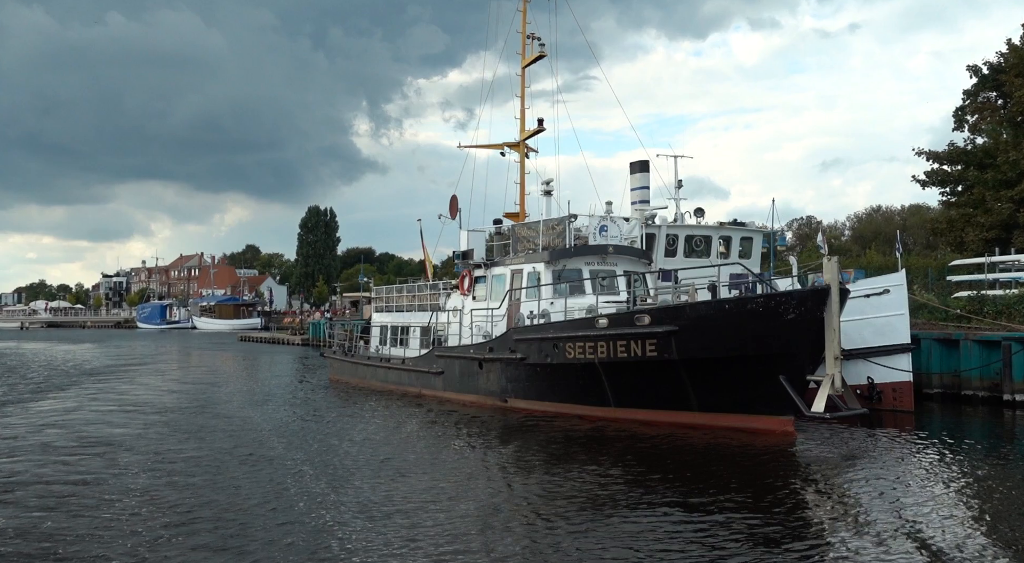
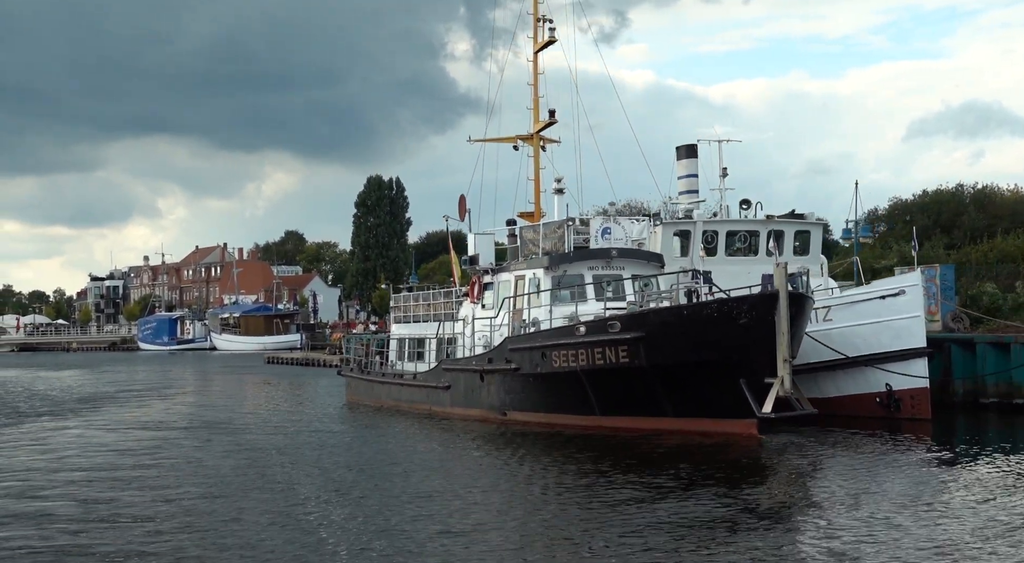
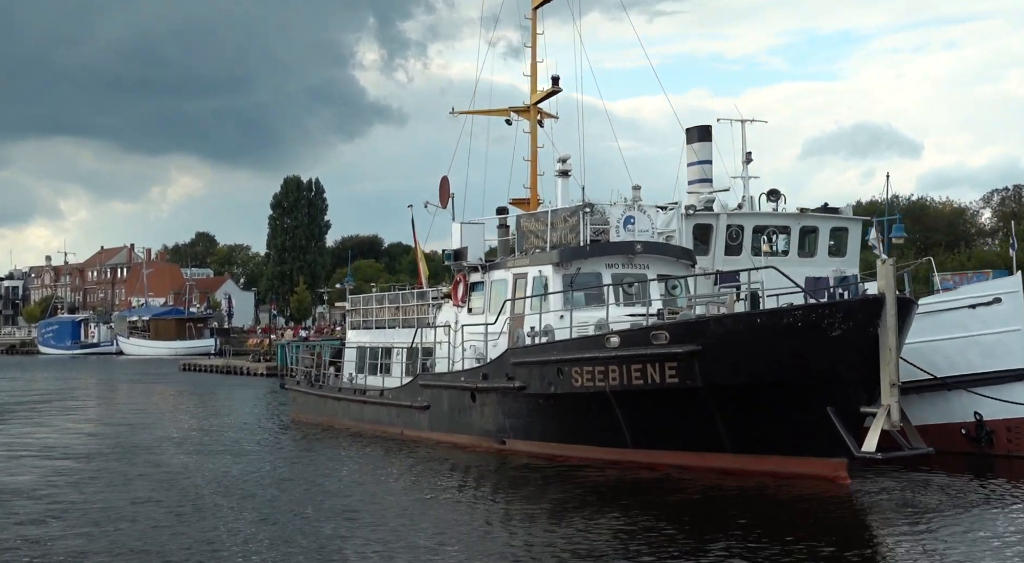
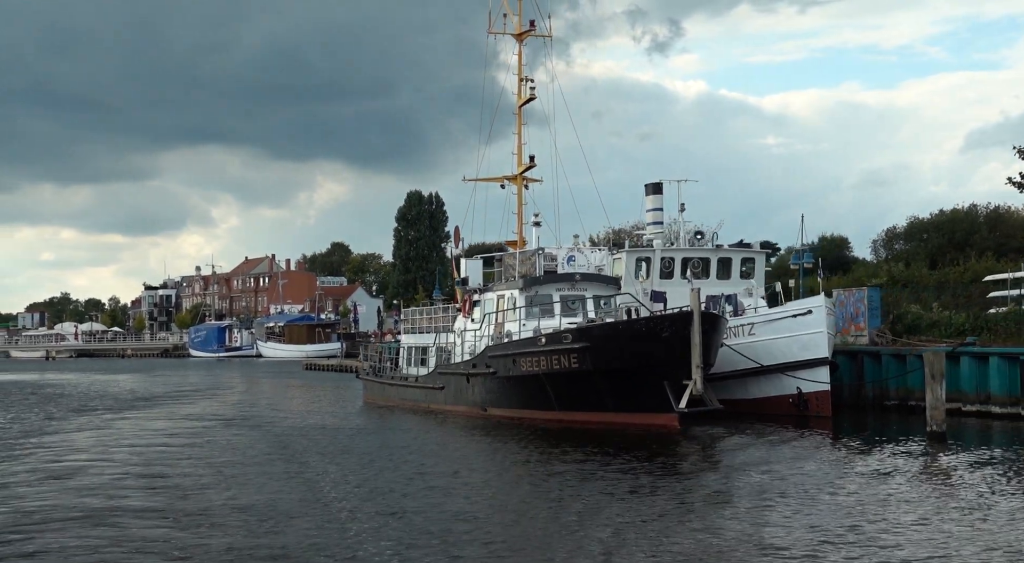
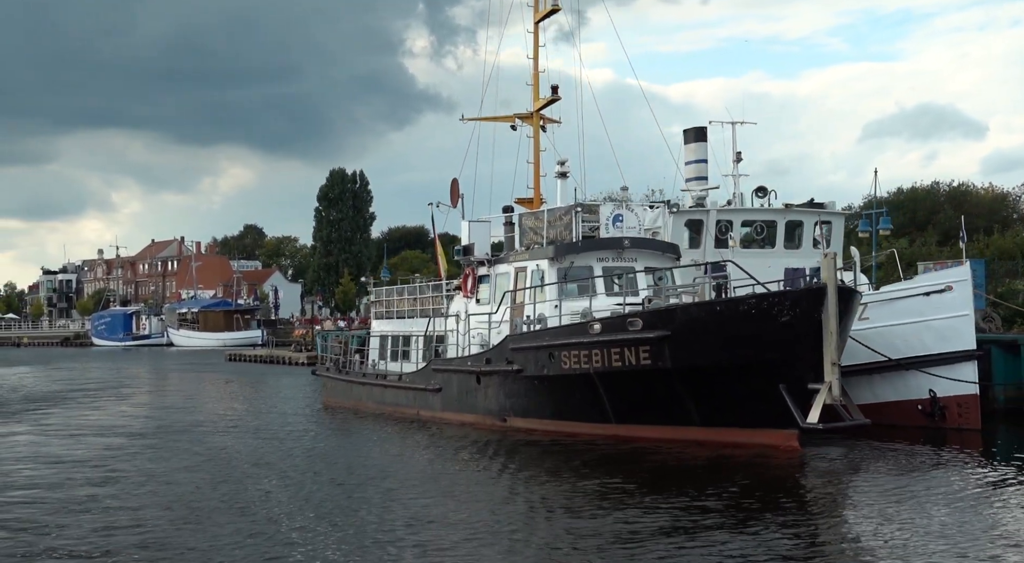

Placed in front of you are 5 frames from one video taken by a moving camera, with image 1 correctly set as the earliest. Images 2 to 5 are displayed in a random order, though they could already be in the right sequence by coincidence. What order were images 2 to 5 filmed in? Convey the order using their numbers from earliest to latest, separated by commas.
3, 5, 2, 4
